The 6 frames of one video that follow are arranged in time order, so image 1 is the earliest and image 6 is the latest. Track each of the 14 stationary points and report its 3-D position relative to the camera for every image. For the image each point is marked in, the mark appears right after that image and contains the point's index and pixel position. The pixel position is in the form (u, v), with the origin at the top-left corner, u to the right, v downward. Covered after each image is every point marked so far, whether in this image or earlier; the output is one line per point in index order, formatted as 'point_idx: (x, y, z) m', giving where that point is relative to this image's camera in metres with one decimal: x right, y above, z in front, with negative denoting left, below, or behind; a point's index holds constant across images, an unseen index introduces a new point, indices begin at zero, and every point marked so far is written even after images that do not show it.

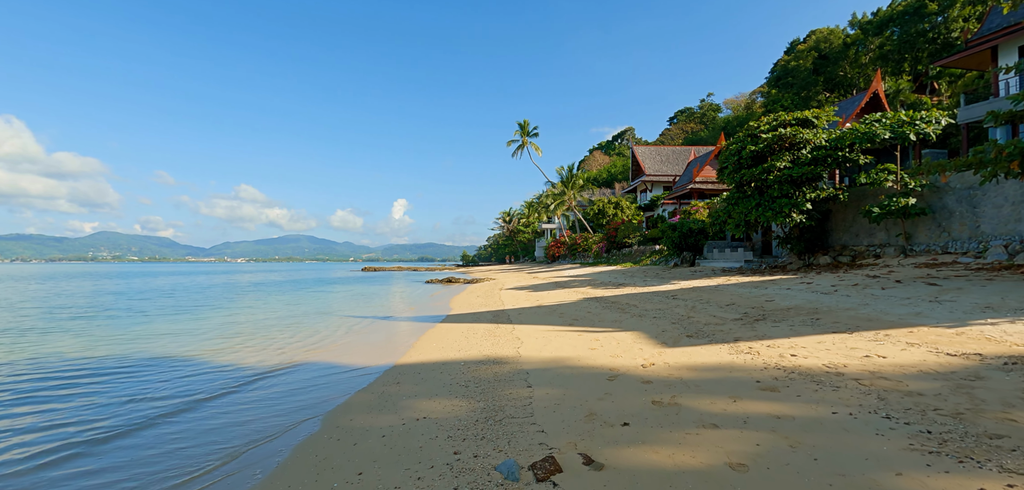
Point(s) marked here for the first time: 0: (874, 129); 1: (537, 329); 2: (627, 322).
0: (+11.9, +3.8, +13.7) m
1: (+0.5, -1.8, +9.0) m
2: (+2.4, -1.6, +8.8) m
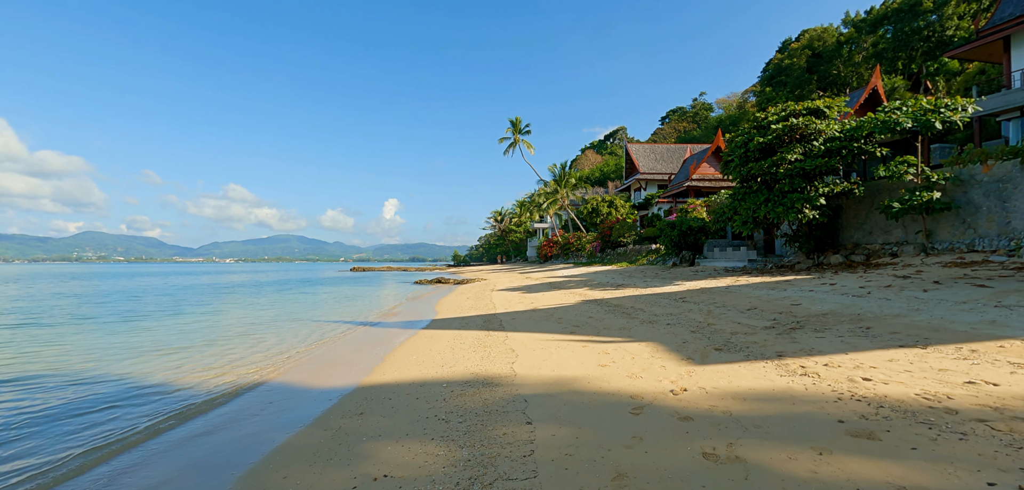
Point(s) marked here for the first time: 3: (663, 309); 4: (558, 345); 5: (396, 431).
0: (+11.6, +3.9, +12.7) m
1: (+0.4, -1.7, +7.8) m
2: (+2.3, -1.5, +7.7) m
3: (+3.4, -1.5, +9.6) m
4: (+0.7, -1.7, +6.9) m
5: (-1.1, -1.8, +4.0) m
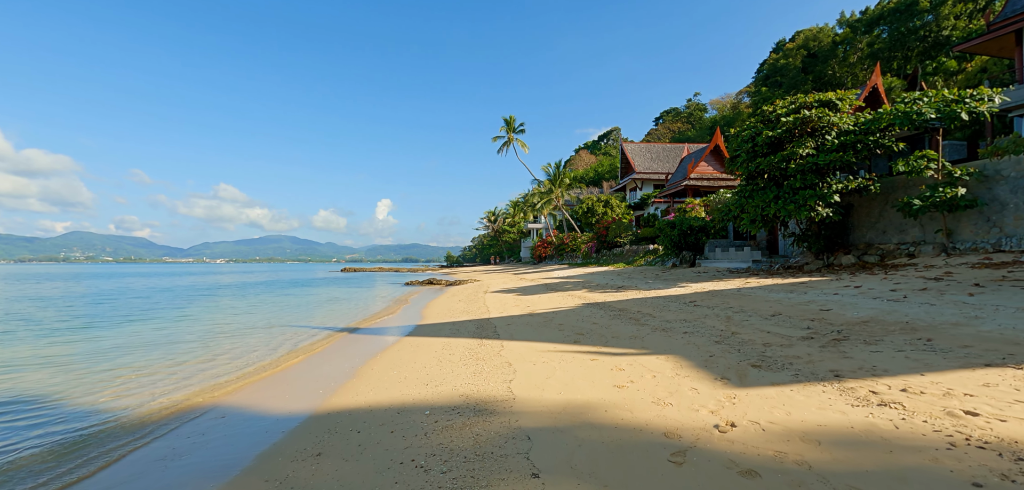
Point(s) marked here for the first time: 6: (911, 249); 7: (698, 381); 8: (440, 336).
0: (+11.5, +3.9, +12.0) m
1: (+0.3, -1.7, +6.8) m
2: (+2.2, -1.5, +6.8) m
3: (+3.3, -1.4, +8.6) m
4: (+0.7, -1.6, +6.0) m
5: (-1.1, -1.7, +3.0) m
6: (+12.5, -0.1, +13.2) m
7: (+2.0, -1.4, +4.5) m
8: (-1.6, -2.0, +9.1) m
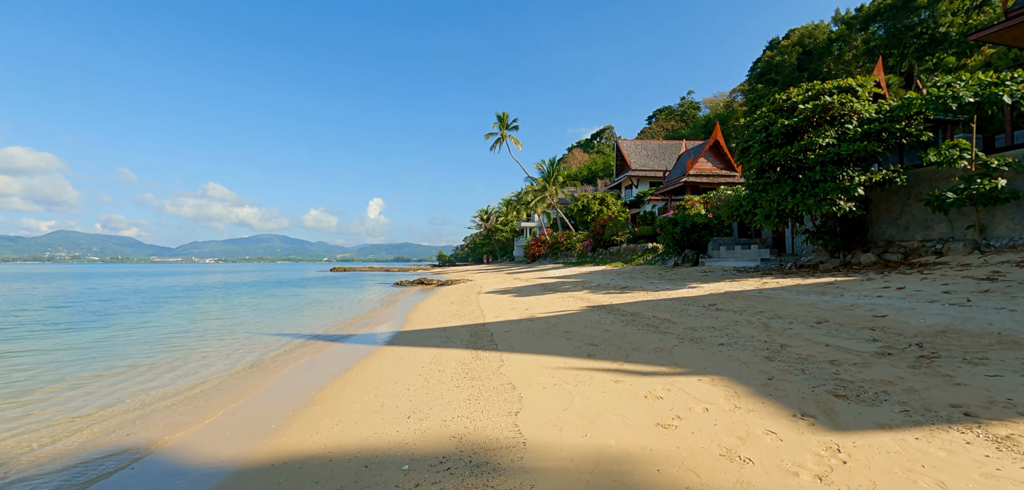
0: (+11.4, +4.0, +11.0) m
1: (+0.4, -1.6, +5.6) m
2: (+2.3, -1.4, +5.6) m
3: (+3.3, -1.3, +7.5) m
4: (+0.7, -1.5, +4.8) m
5: (-1.0, -1.6, +1.8) m
6: (+12.4, 0.0, +12.2) m
7: (+2.0, -1.4, +3.3) m
8: (-1.6, -1.9, +7.9) m
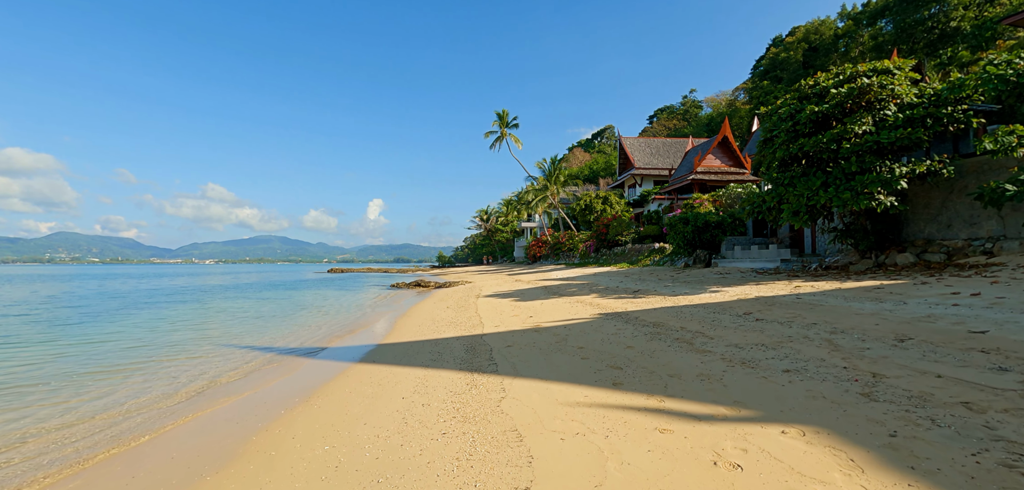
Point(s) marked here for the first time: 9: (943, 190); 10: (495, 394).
0: (+11.5, +4.0, +9.7) m
1: (+0.4, -1.6, +4.3) m
2: (+2.3, -1.4, +4.3) m
3: (+3.4, -1.3, +6.2) m
4: (+0.8, -1.5, +3.5) m
5: (-1.0, -1.6, +0.5) m
6: (+12.5, 0.0, +11.0) m
7: (+2.1, -1.3, +2.0) m
8: (-1.5, -1.9, +6.6) m
9: (+12.4, +1.6, +12.1) m
10: (-0.2, -1.7, +4.7) m
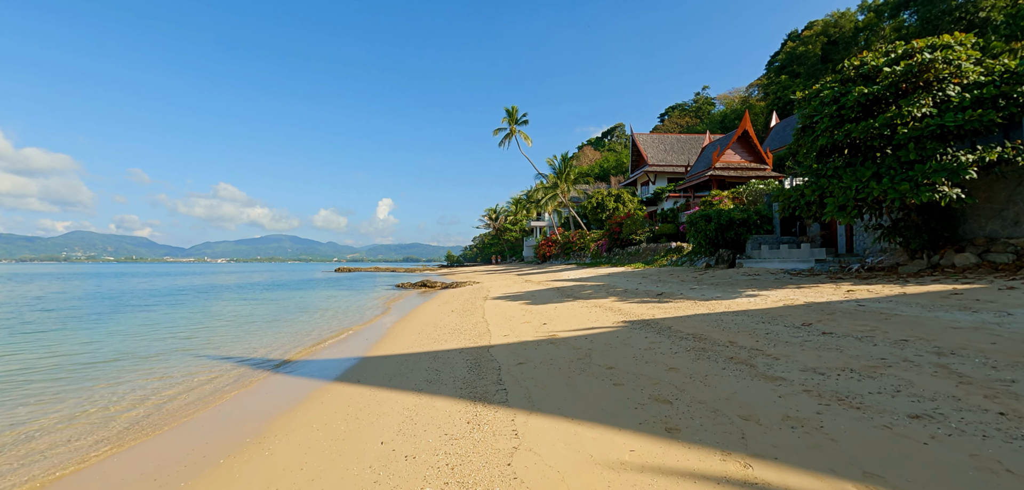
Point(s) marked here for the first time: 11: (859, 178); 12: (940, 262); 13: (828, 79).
0: (+11.7, +4.0, +8.3) m
1: (+0.5, -1.5, +3.1) m
2: (+2.4, -1.4, +3.1) m
3: (+3.5, -1.3, +5.0) m
4: (+0.9, -1.5, +2.3) m
5: (-0.9, -1.6, -0.7) m
6: (+12.7, 0.0, +9.5) m
7: (+2.2, -1.3, +0.8) m
8: (-1.4, -1.8, +5.4) m
9: (+12.7, +1.6, +10.7) m
10: (-0.1, -1.6, +3.5) m
11: (+9.0, +1.7, +10.9) m
12: (+11.7, -0.5, +11.4) m
13: (+9.2, +4.8, +12.2) m
